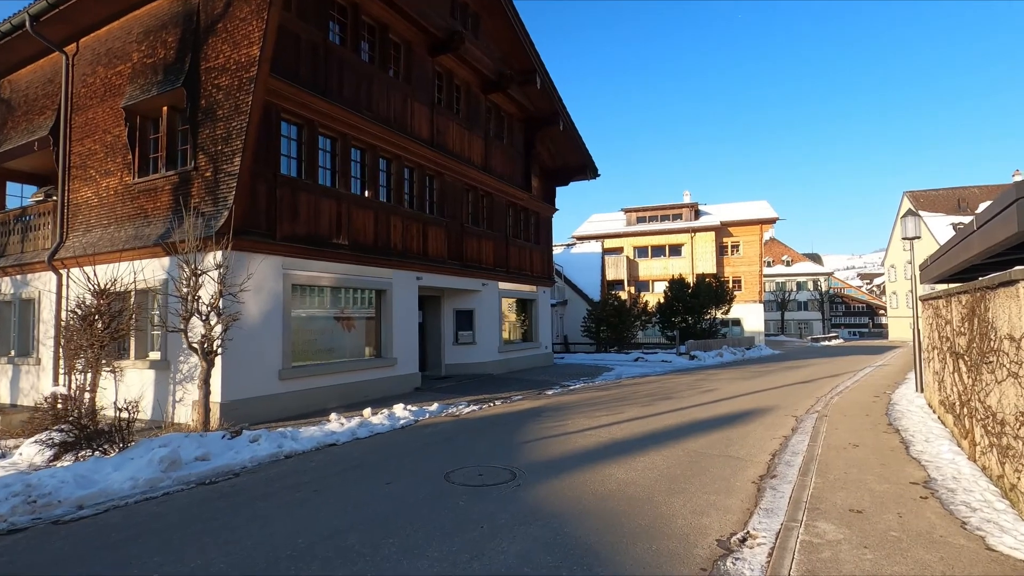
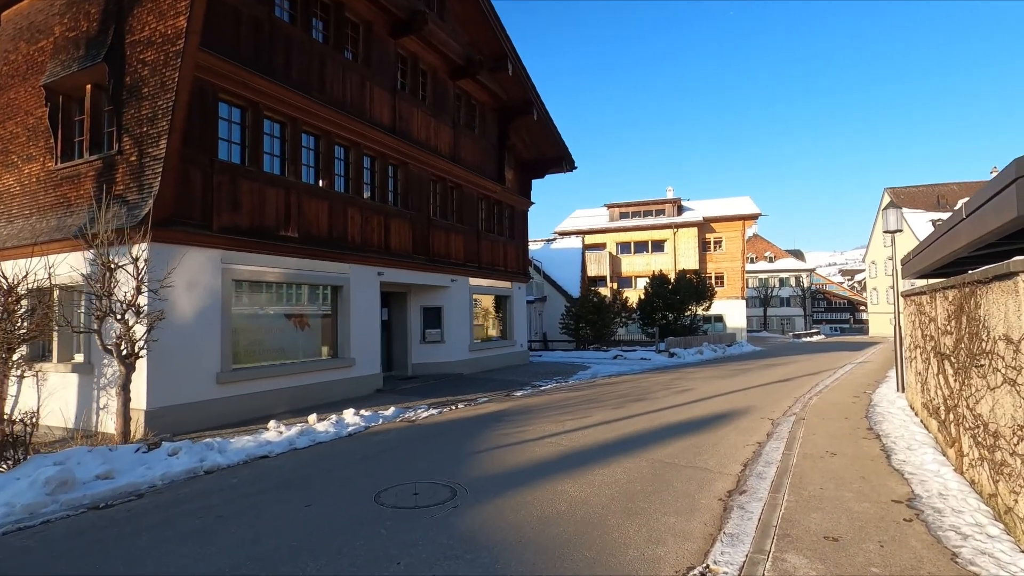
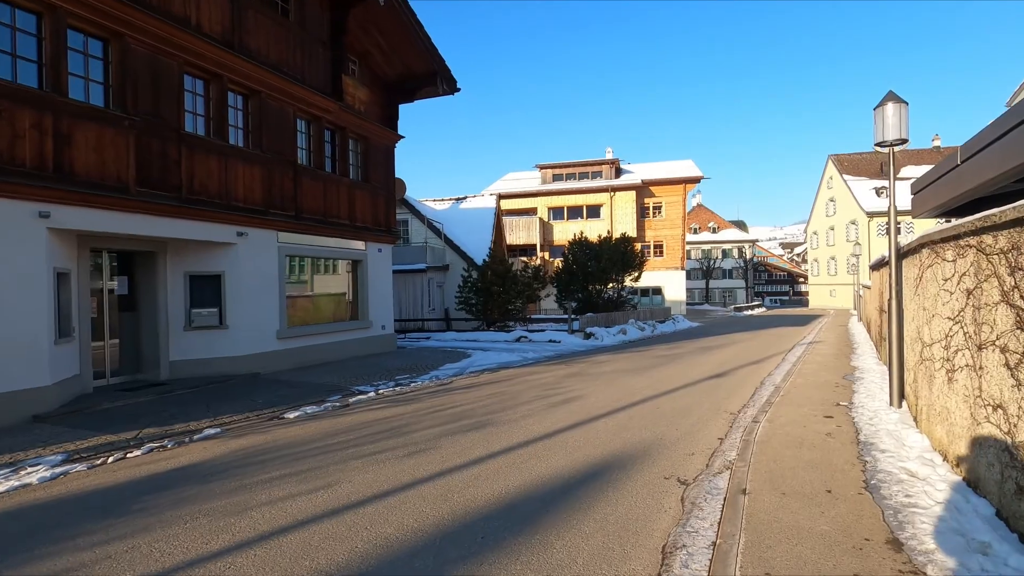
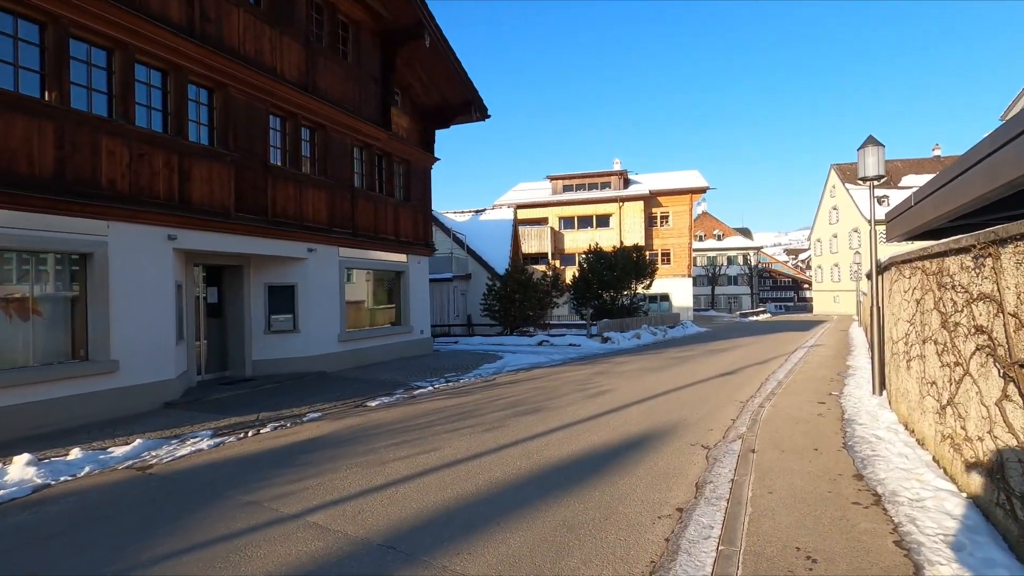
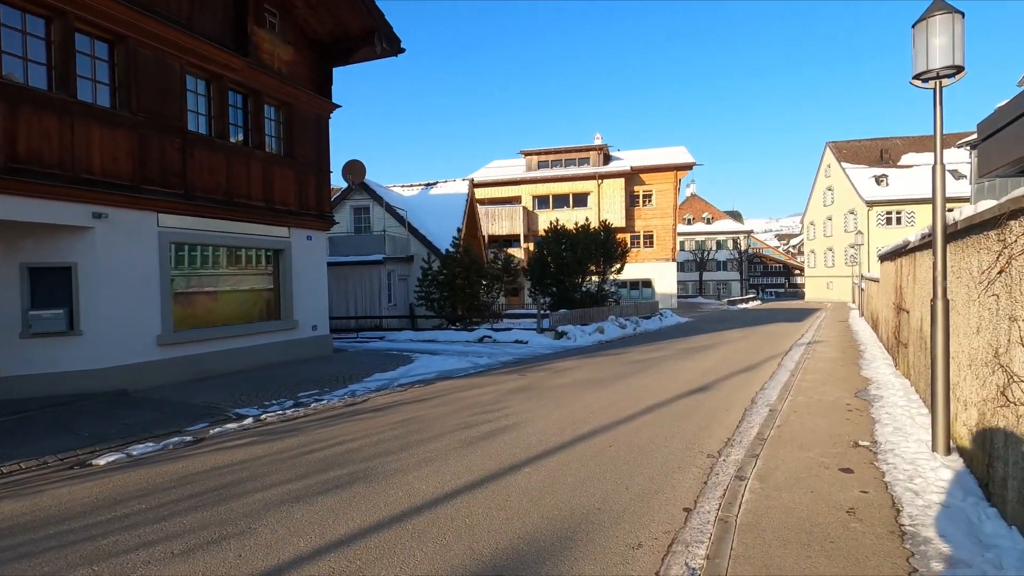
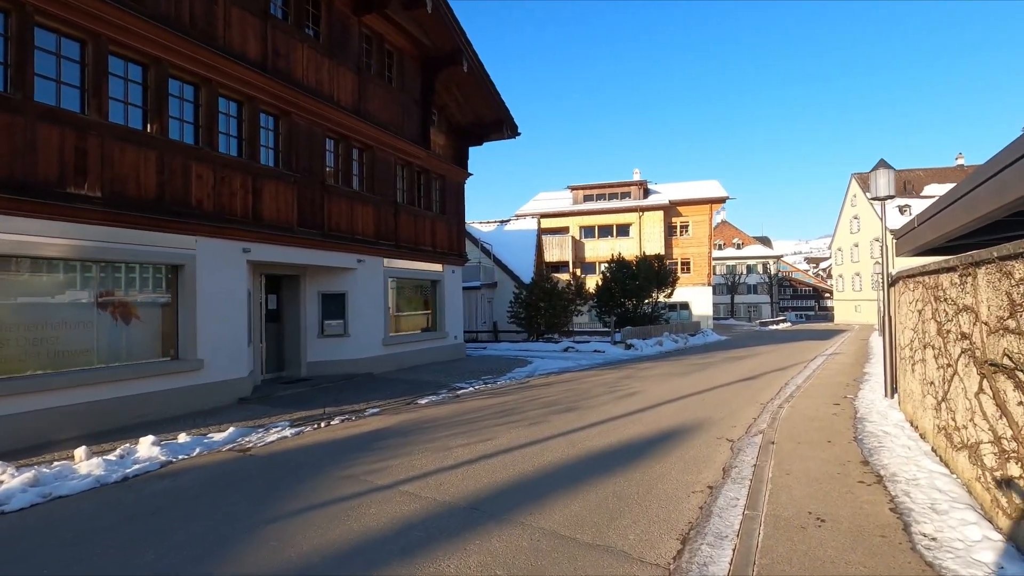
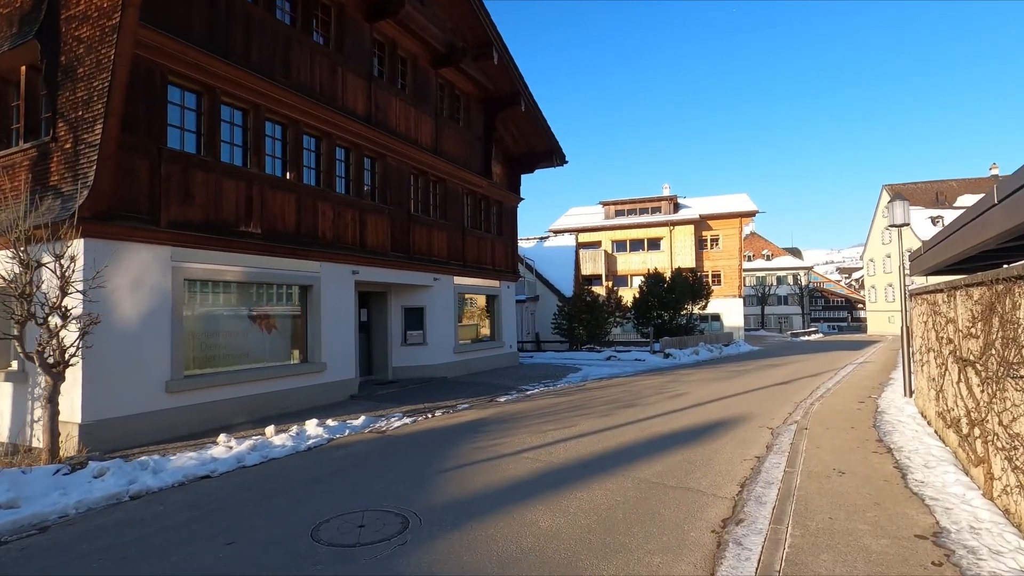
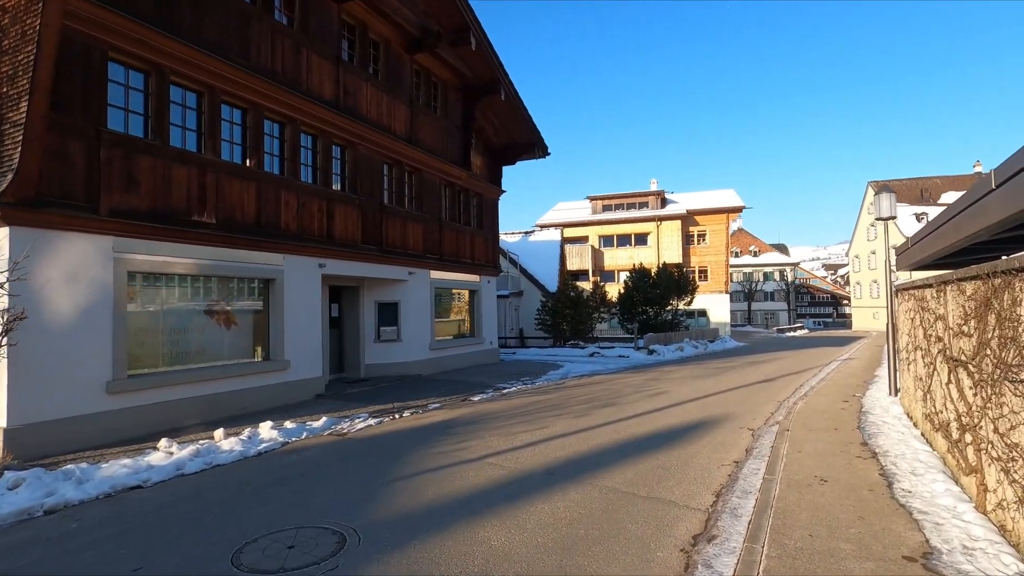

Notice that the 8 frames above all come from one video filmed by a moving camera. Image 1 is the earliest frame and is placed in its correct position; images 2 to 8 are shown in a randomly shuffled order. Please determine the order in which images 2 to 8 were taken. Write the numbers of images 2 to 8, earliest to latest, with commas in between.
2, 7, 8, 6, 4, 3, 5
